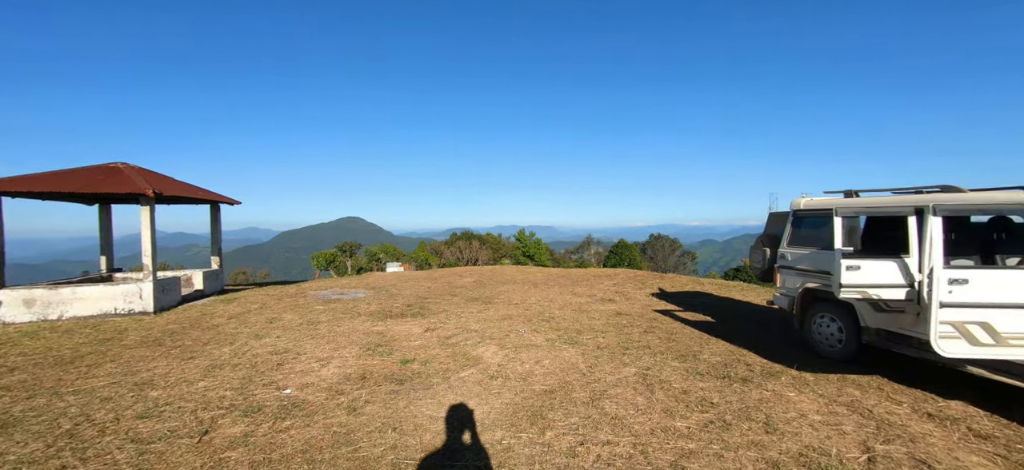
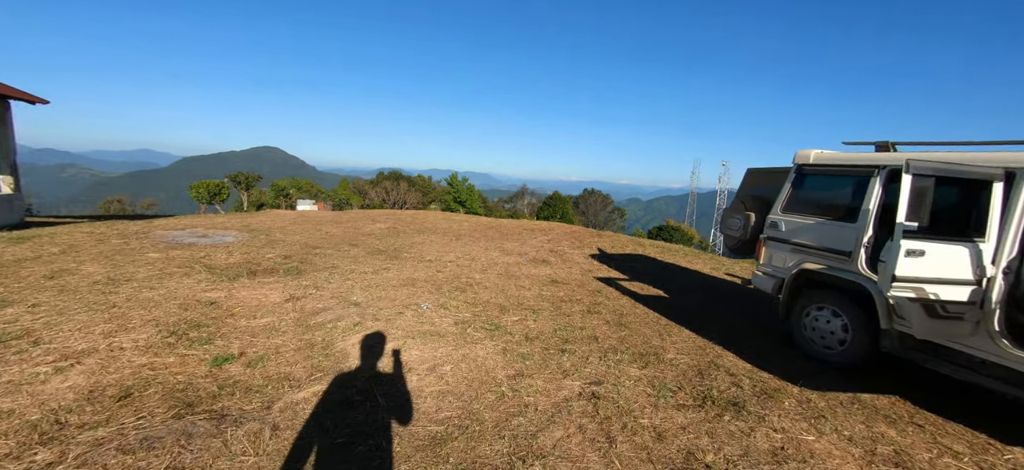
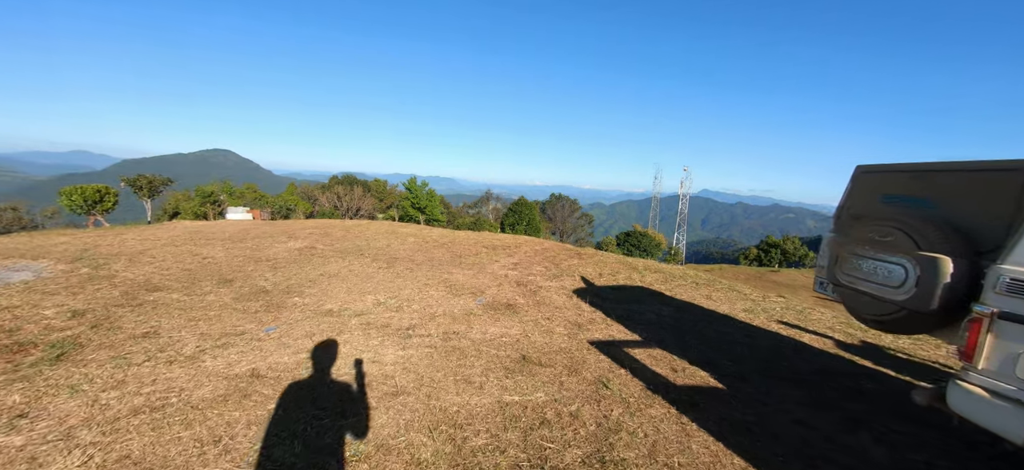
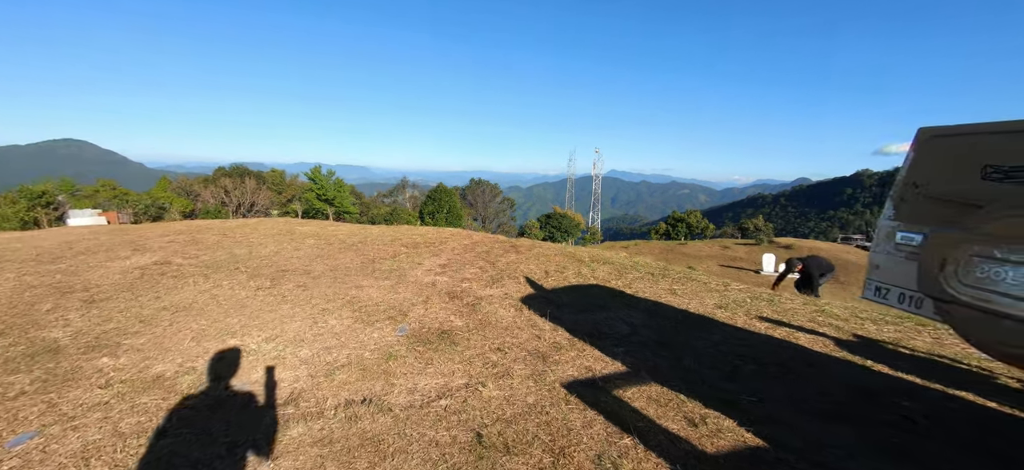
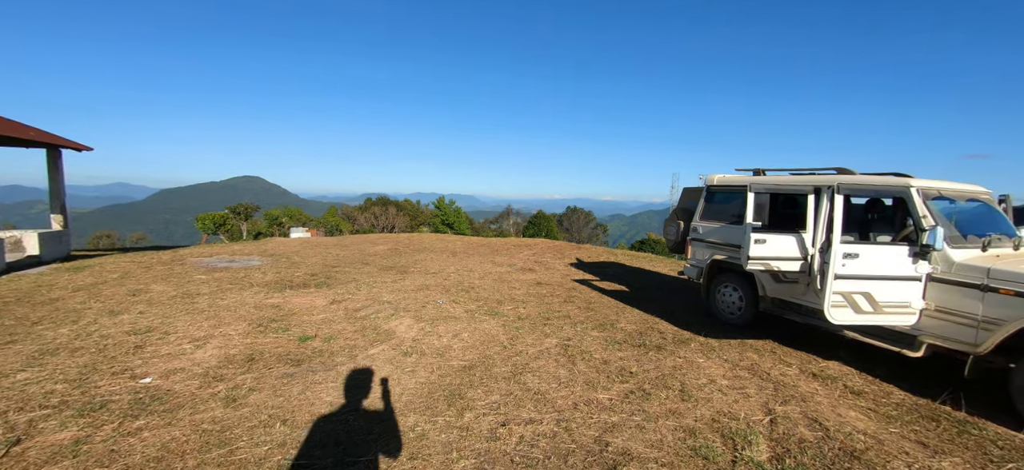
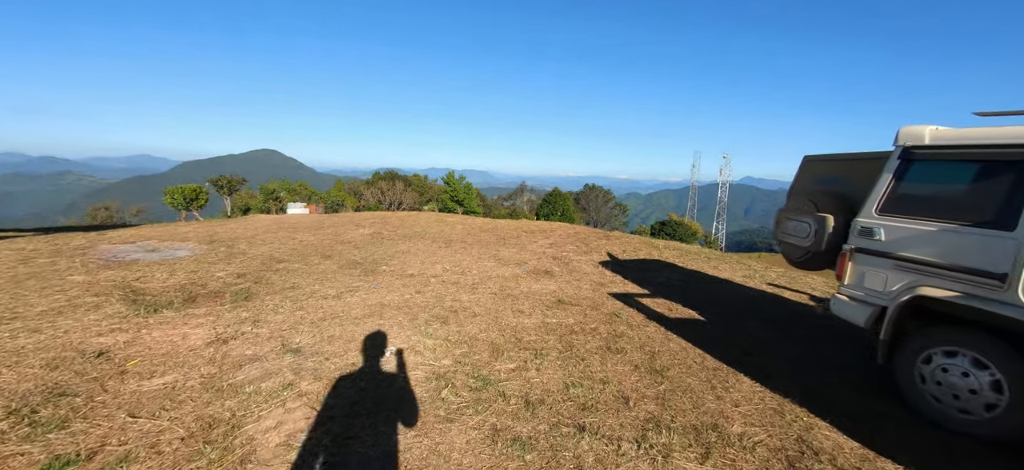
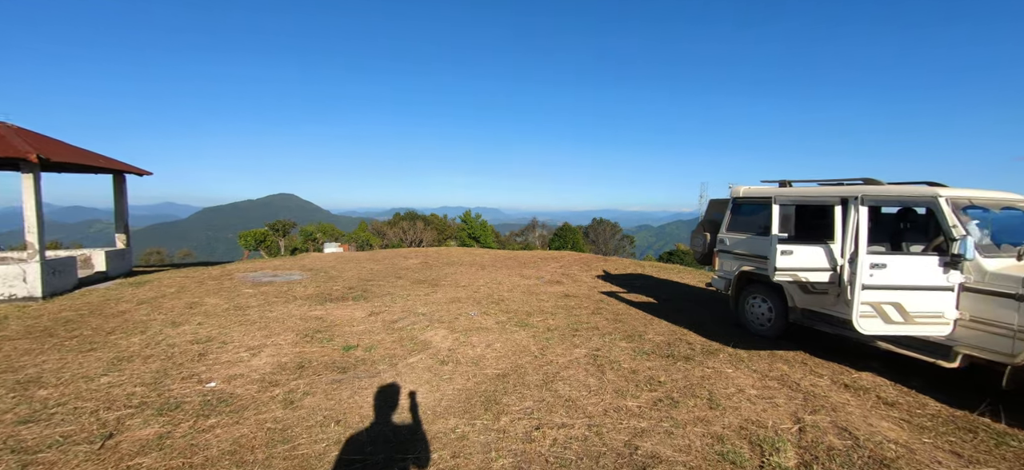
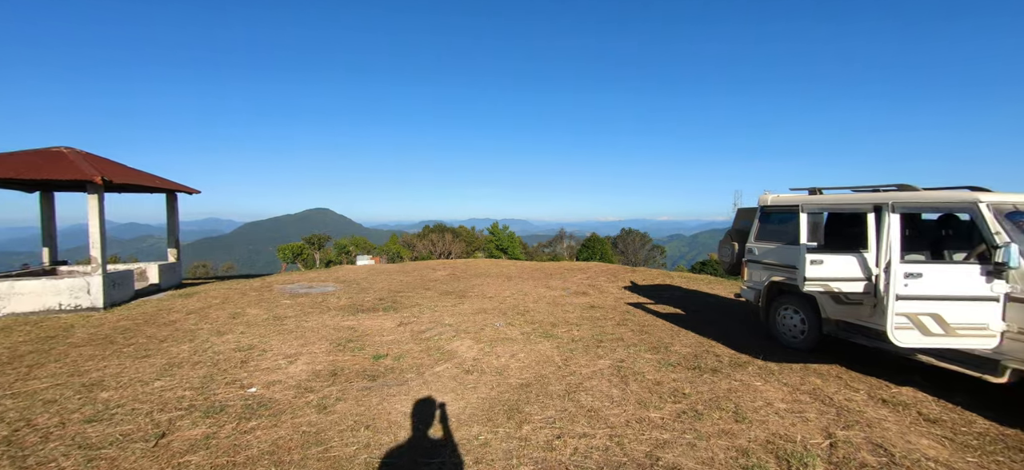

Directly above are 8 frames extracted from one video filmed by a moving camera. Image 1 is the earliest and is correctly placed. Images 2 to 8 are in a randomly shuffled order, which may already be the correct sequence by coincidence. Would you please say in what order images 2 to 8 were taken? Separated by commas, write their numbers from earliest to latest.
8, 7, 5, 2, 6, 3, 4
